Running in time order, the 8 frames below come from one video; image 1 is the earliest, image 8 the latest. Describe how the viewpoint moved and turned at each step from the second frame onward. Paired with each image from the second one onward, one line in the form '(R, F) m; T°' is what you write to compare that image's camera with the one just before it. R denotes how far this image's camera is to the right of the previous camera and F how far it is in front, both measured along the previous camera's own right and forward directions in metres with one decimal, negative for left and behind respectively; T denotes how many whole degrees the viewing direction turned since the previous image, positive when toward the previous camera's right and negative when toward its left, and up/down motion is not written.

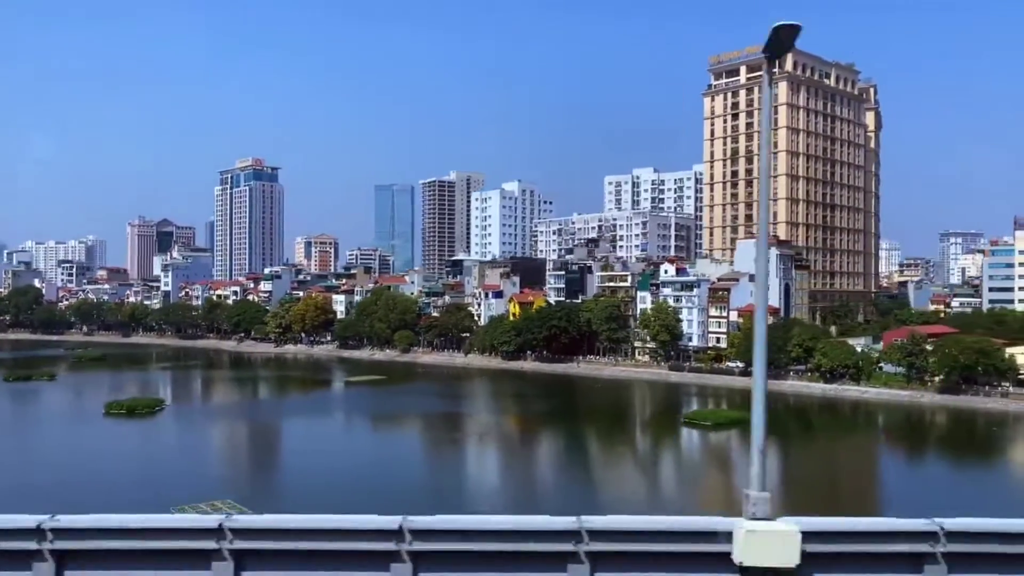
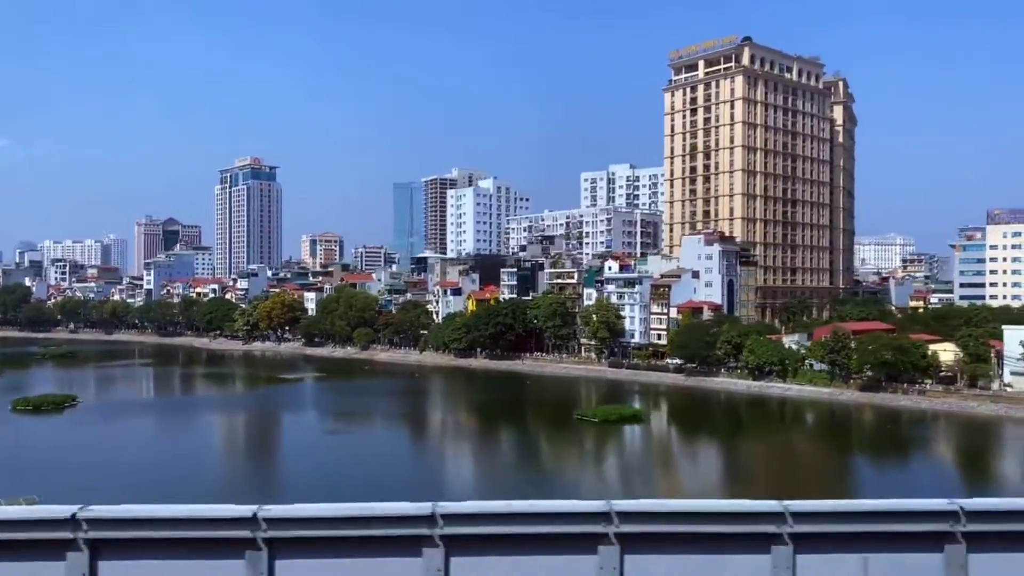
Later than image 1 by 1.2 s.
(+4.5, 0.0) m; -2°
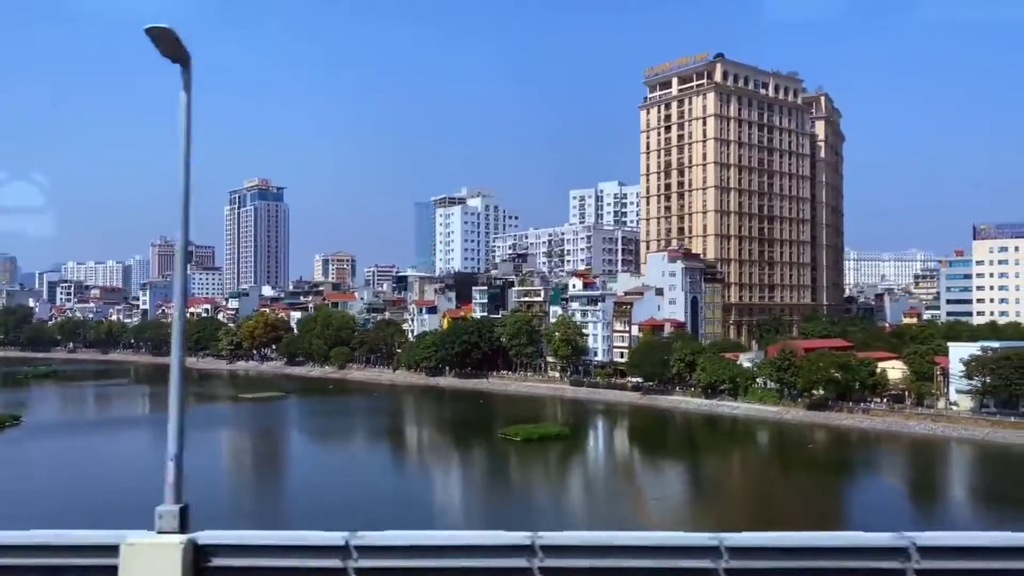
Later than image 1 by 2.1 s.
(+3.5, +0.1) m; -2°
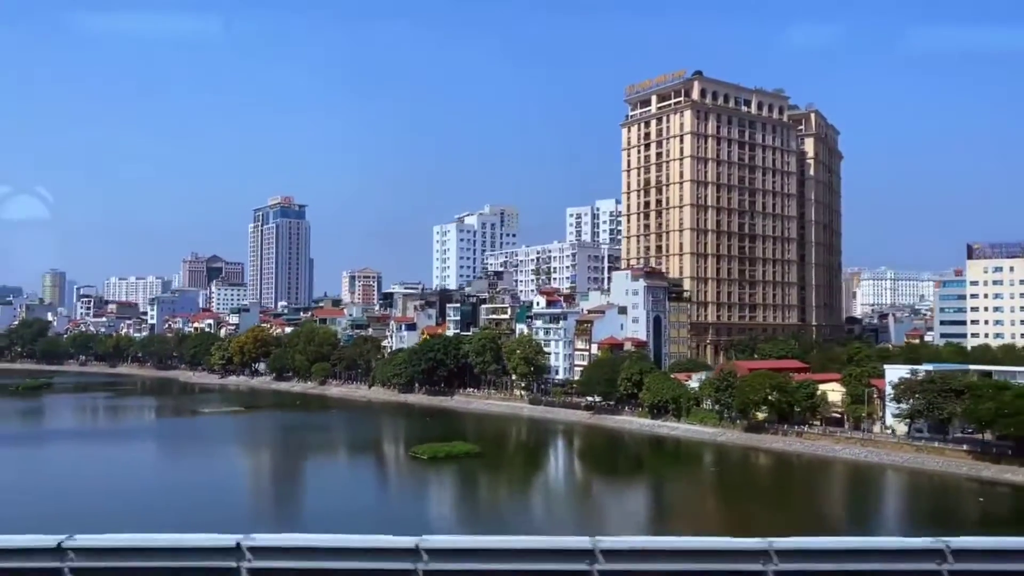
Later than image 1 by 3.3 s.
(+4.5, +0.1) m; -3°
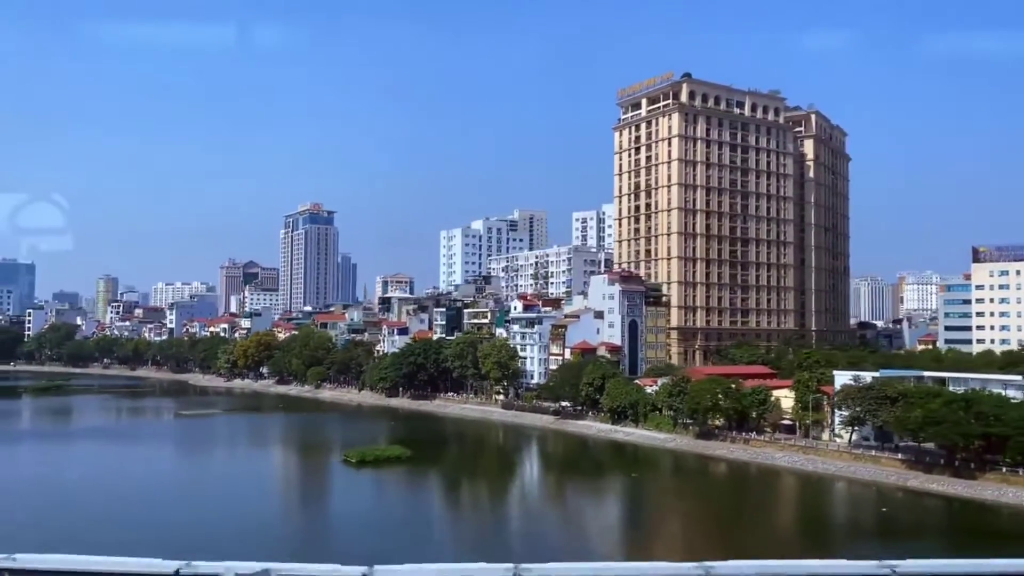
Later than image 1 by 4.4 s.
(+4.0, +0.1) m; -3°
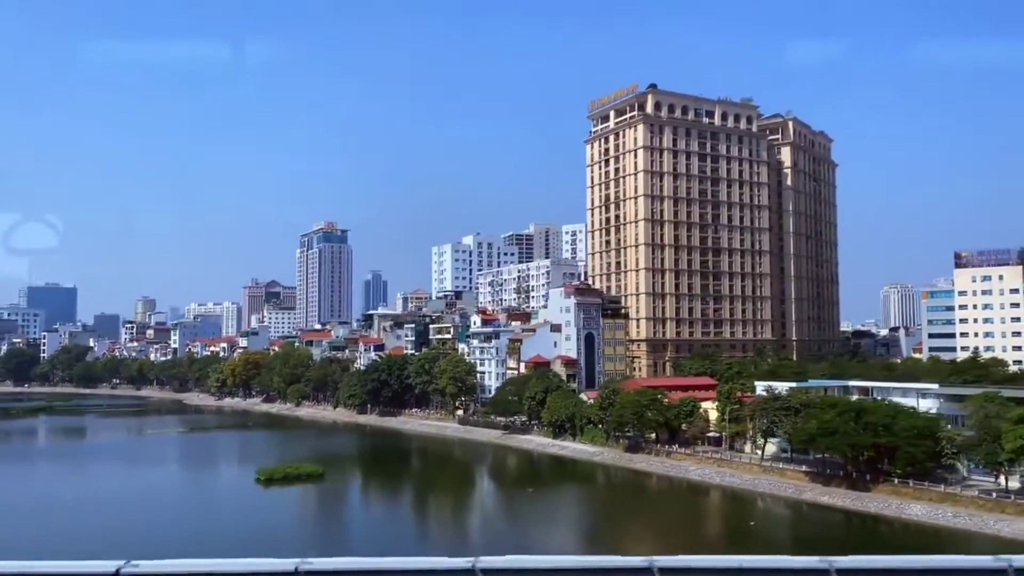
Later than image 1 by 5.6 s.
(+4.5, 0.0) m; -3°
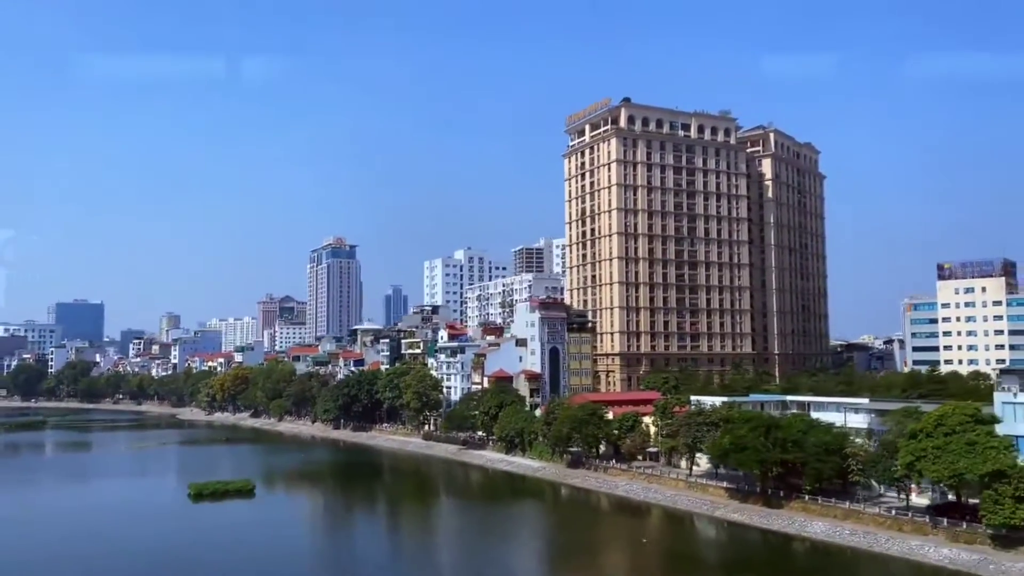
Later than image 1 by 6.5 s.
(+3.3, 0.0) m; -2°
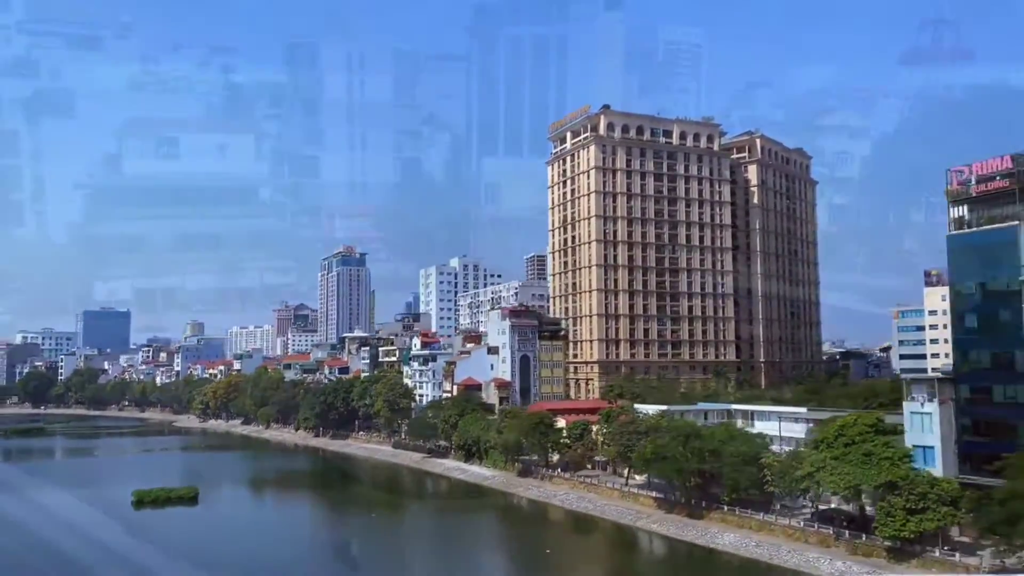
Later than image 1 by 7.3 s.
(+3.0, +0.1) m; -2°
